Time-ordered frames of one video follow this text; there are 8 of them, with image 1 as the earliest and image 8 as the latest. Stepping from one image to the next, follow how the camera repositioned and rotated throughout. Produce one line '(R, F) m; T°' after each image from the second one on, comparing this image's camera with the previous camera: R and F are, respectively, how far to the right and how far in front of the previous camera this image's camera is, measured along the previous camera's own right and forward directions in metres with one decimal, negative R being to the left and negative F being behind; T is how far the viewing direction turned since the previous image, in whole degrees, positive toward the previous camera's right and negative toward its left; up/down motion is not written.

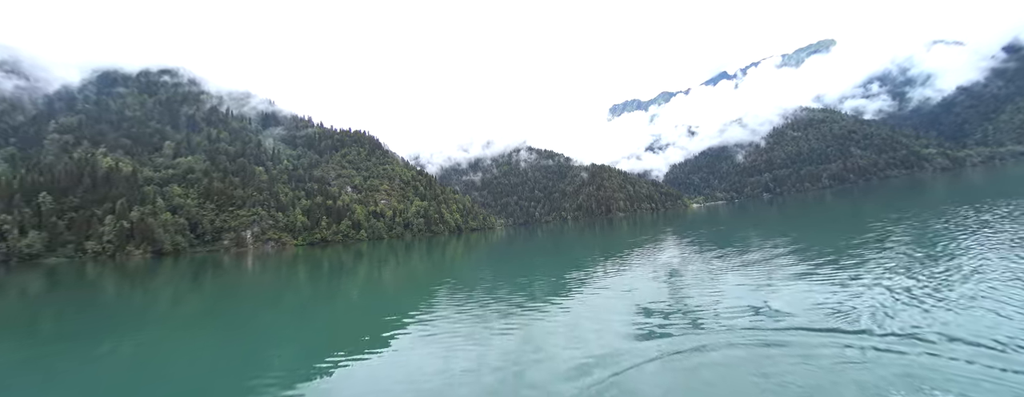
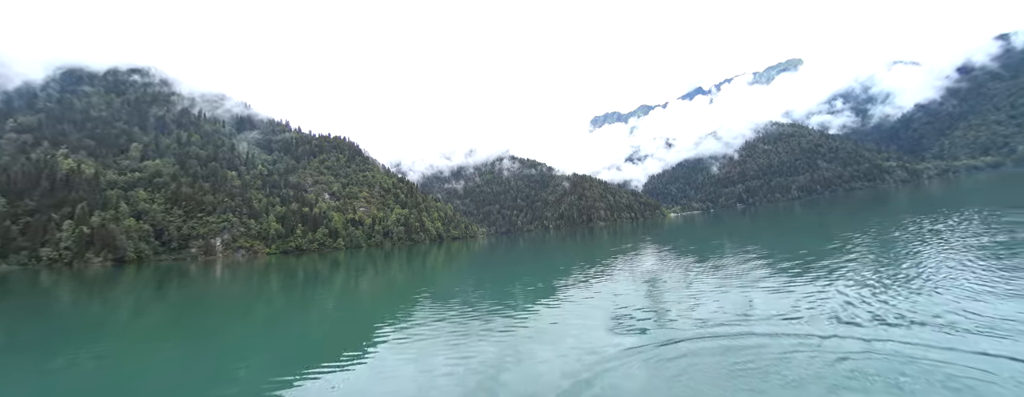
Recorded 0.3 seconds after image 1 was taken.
(0.0, 0.0) m; +3°
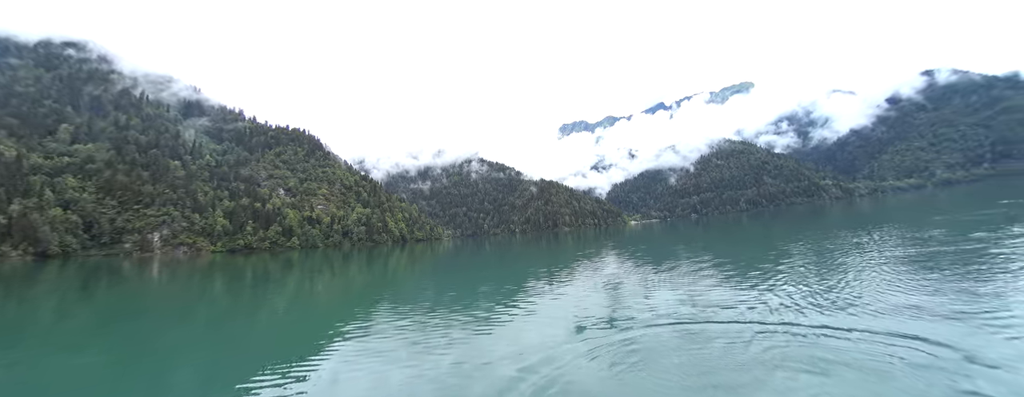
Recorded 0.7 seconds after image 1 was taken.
(-0.3, 0.0) m; +6°
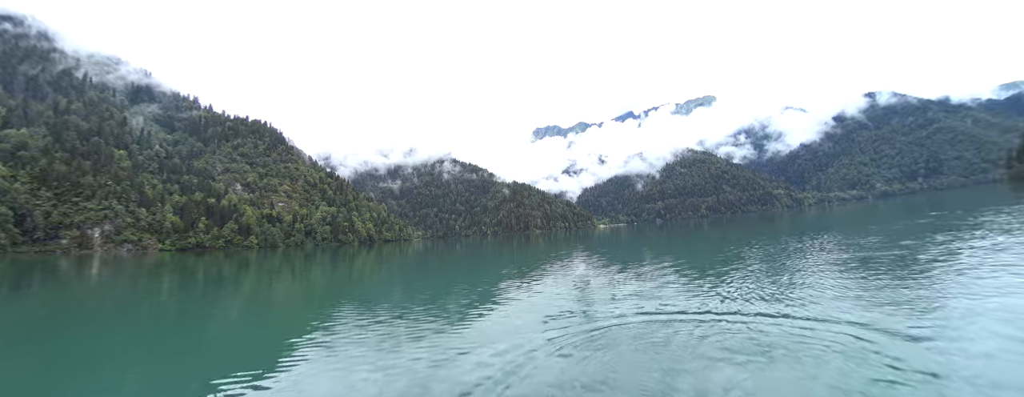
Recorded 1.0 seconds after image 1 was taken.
(-0.2, -0.1) m; +5°
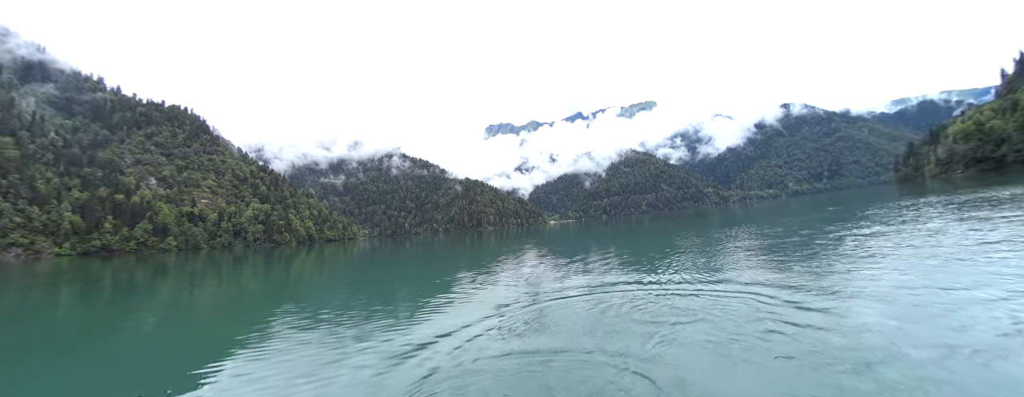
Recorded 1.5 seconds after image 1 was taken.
(-0.6, -0.4) m; +8°
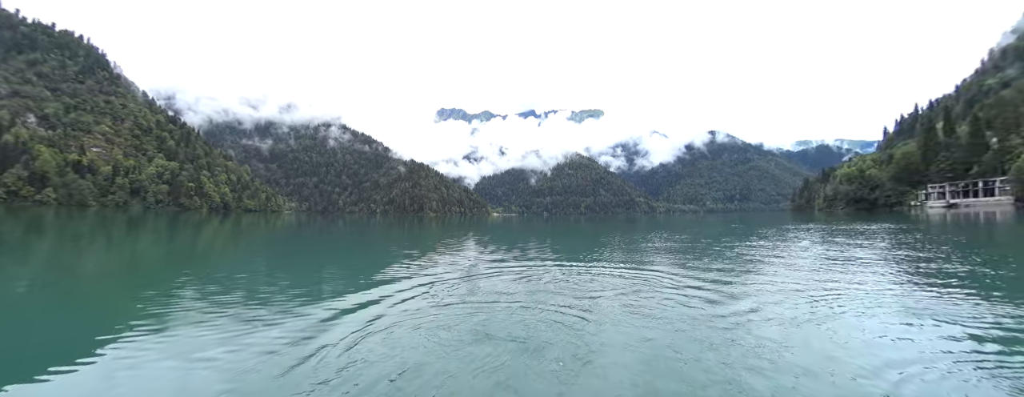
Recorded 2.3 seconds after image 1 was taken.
(-1.1, -1.5) m; +10°
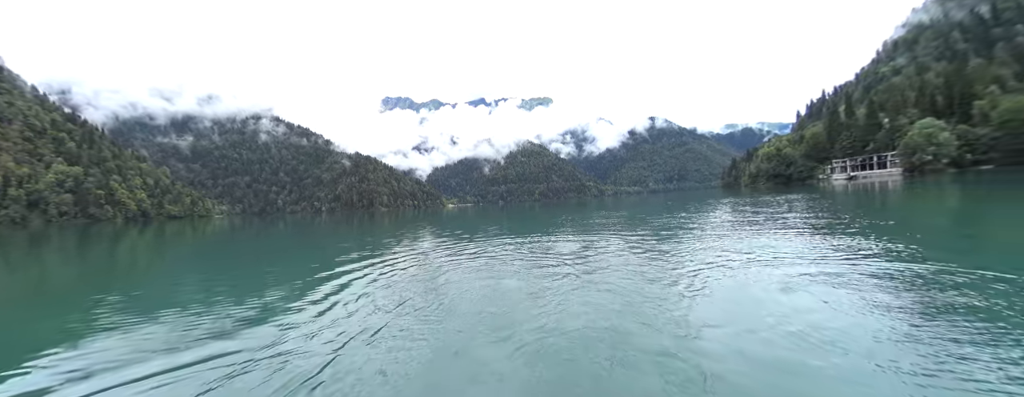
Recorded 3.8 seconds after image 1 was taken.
(-1.0, -3.6) m; +8°
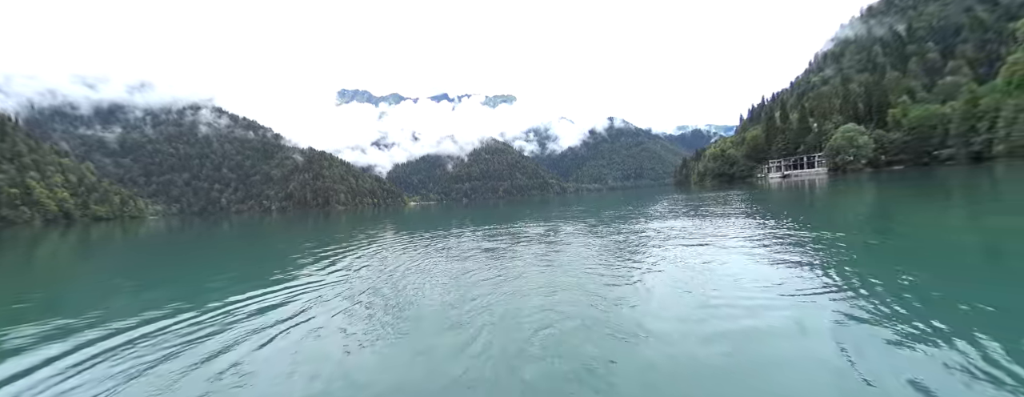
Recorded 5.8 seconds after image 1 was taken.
(-0.8, -4.8) m; +6°
